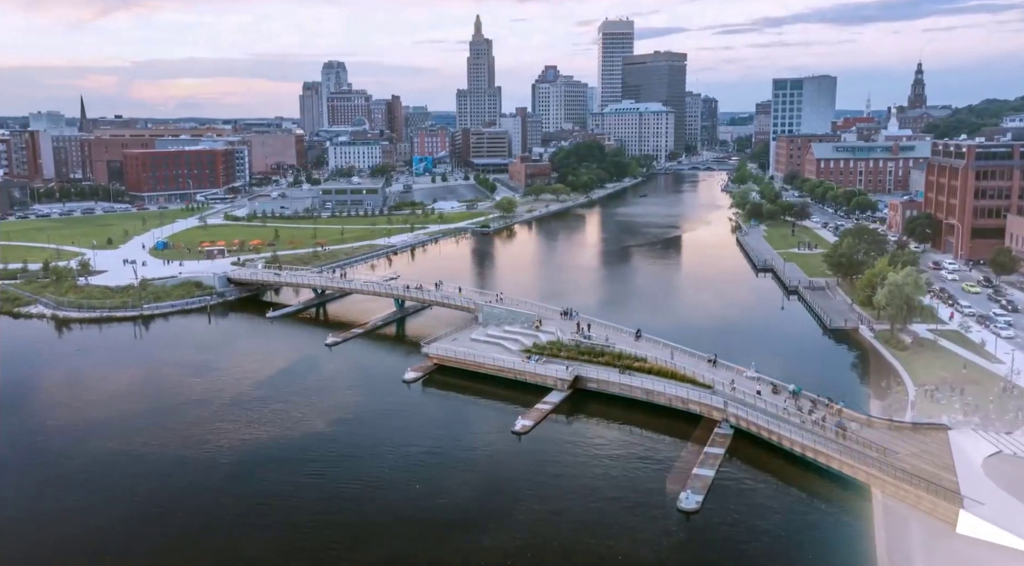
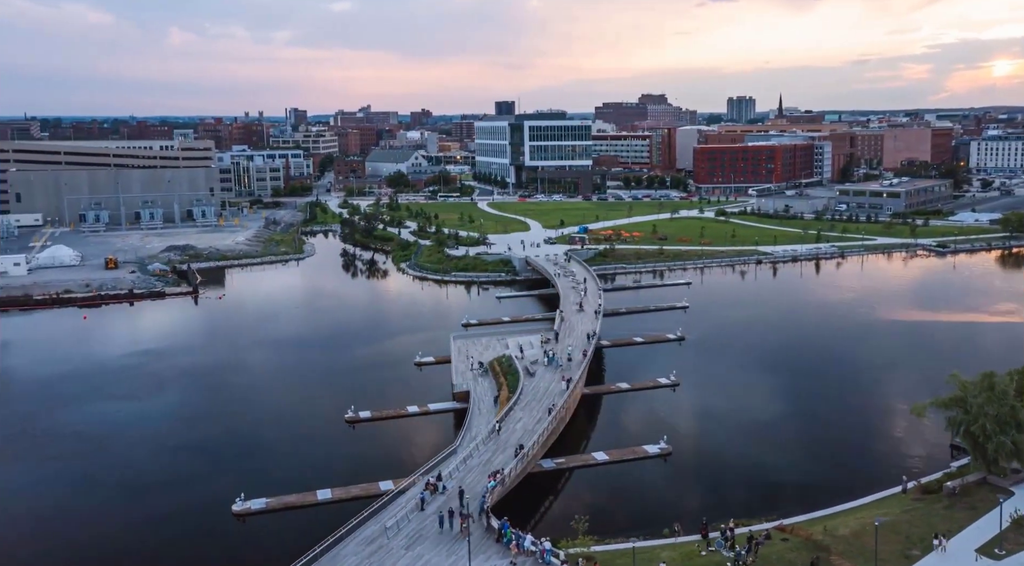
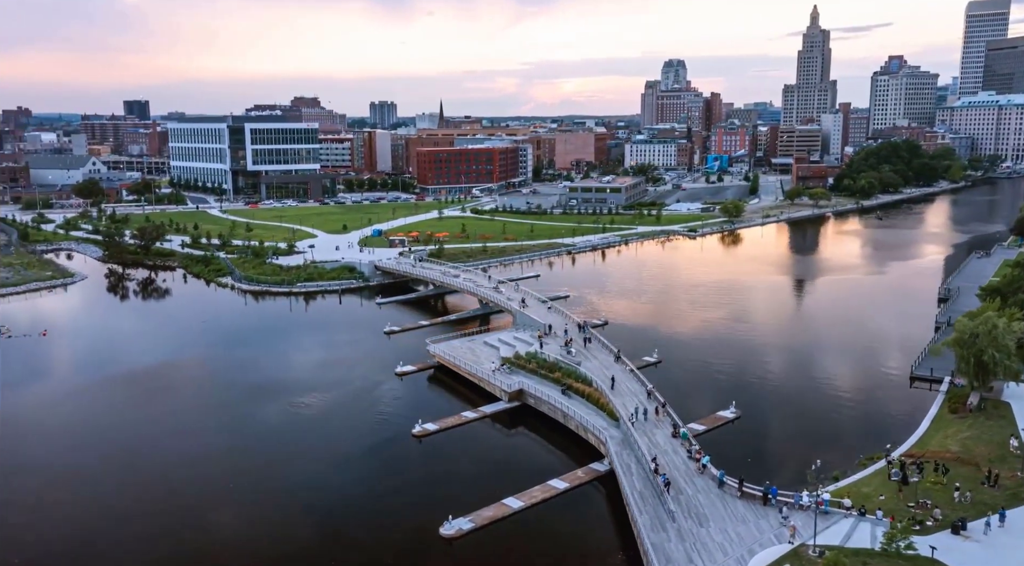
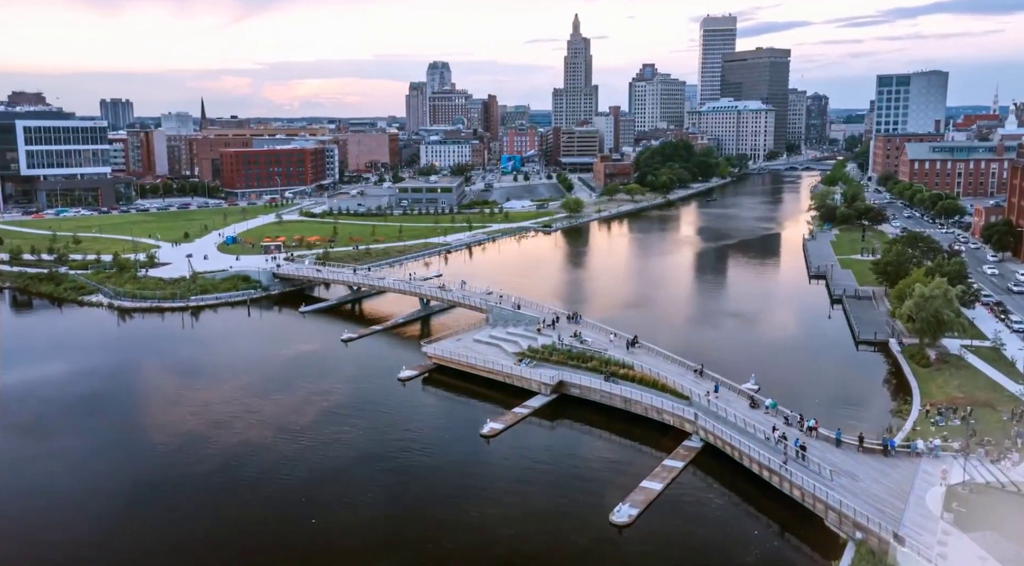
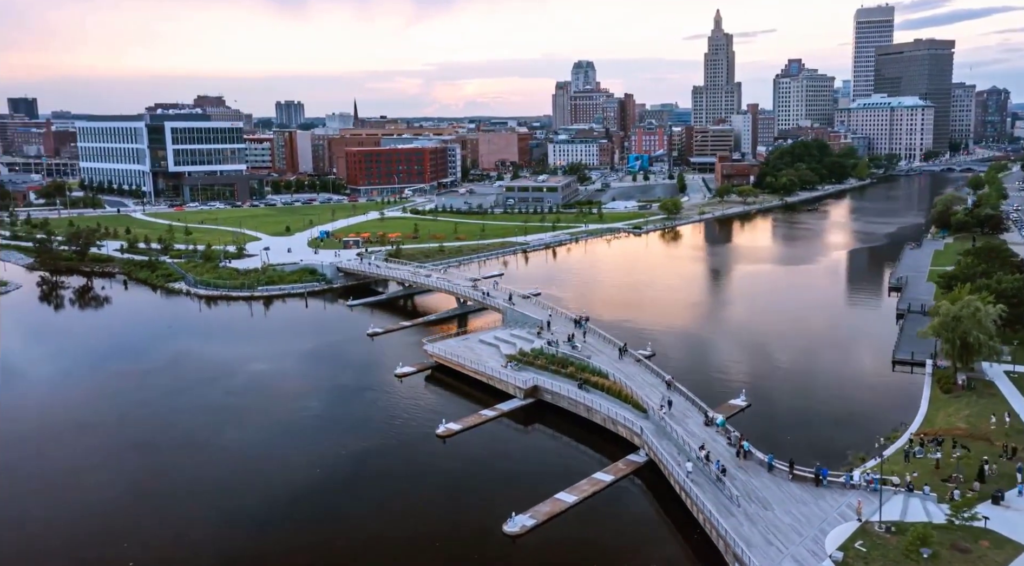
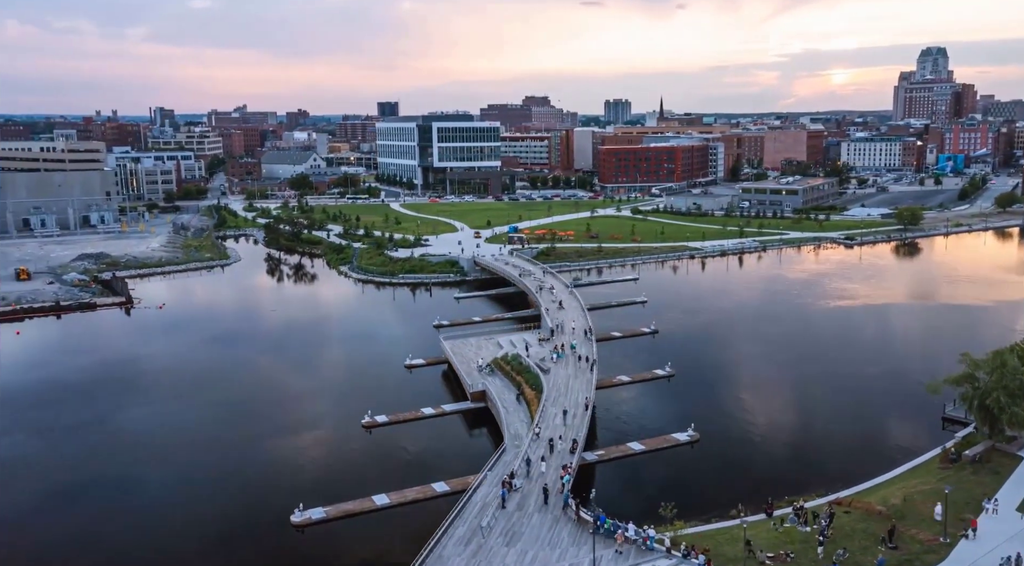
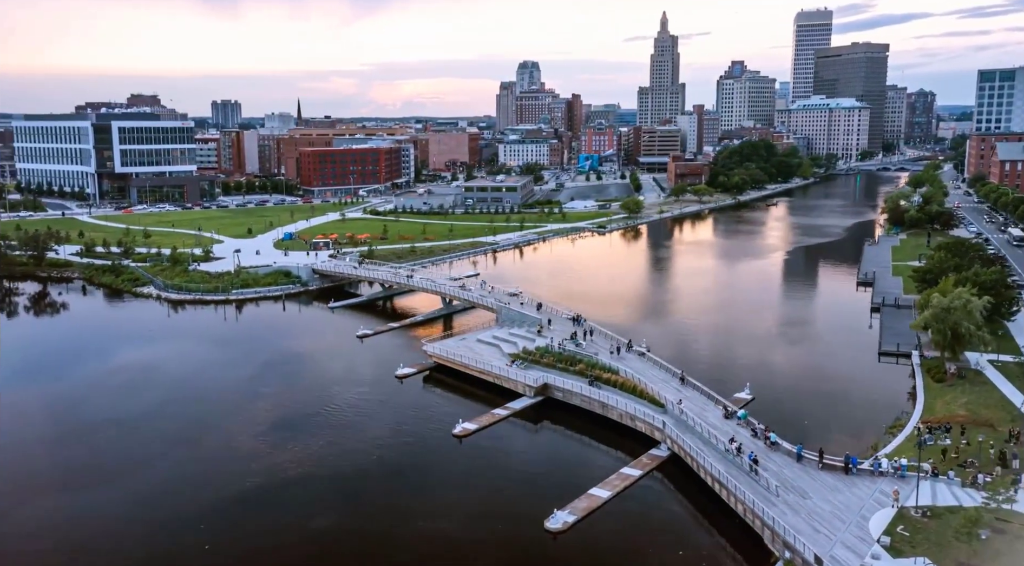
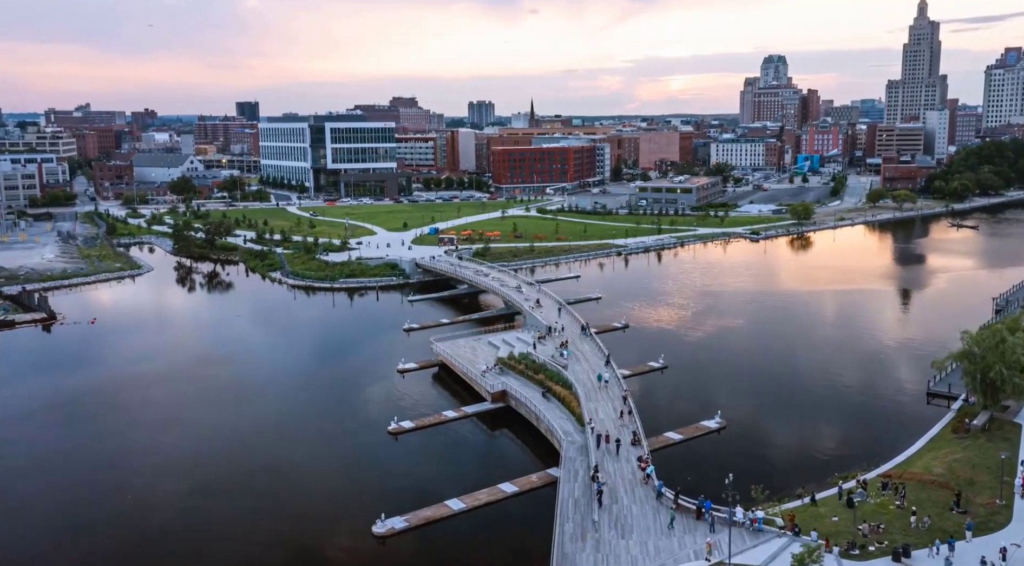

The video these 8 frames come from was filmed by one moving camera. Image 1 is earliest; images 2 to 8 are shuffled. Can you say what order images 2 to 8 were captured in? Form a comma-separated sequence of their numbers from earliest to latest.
4, 7, 5, 3, 8, 6, 2
